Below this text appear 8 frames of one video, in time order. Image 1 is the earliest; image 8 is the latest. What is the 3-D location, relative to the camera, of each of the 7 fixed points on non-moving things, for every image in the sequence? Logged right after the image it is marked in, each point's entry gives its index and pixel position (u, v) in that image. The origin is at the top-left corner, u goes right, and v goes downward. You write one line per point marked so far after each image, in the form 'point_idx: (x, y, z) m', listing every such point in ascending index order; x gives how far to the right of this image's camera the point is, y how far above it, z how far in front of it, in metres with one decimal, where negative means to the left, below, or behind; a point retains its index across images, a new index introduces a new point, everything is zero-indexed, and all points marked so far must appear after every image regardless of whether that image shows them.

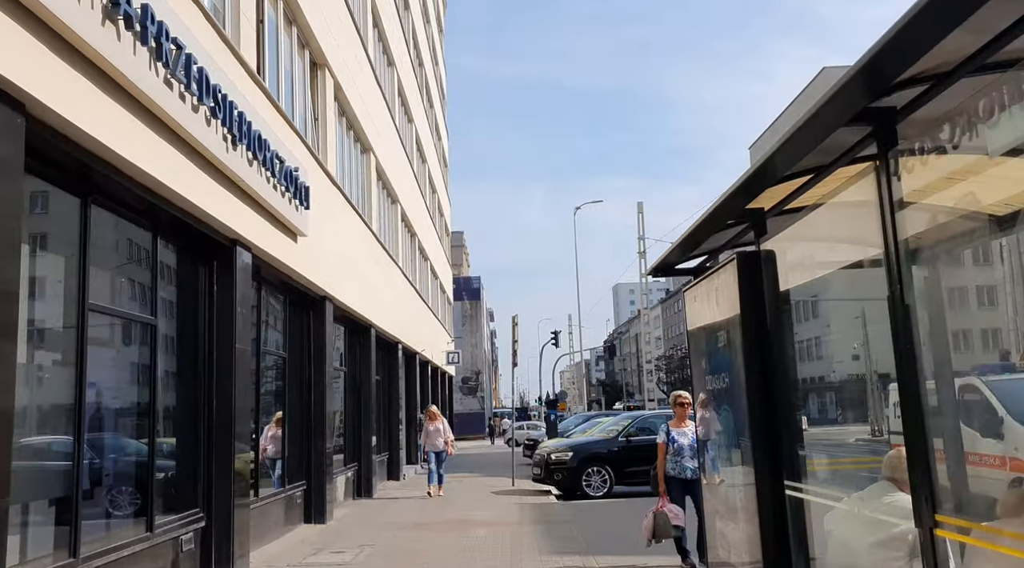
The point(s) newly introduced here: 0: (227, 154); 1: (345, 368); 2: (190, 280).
0: (-2.6, +1.2, +8.2) m
1: (-3.2, -1.6, +17.0) m
2: (-3.1, +0.1, +8.8) m
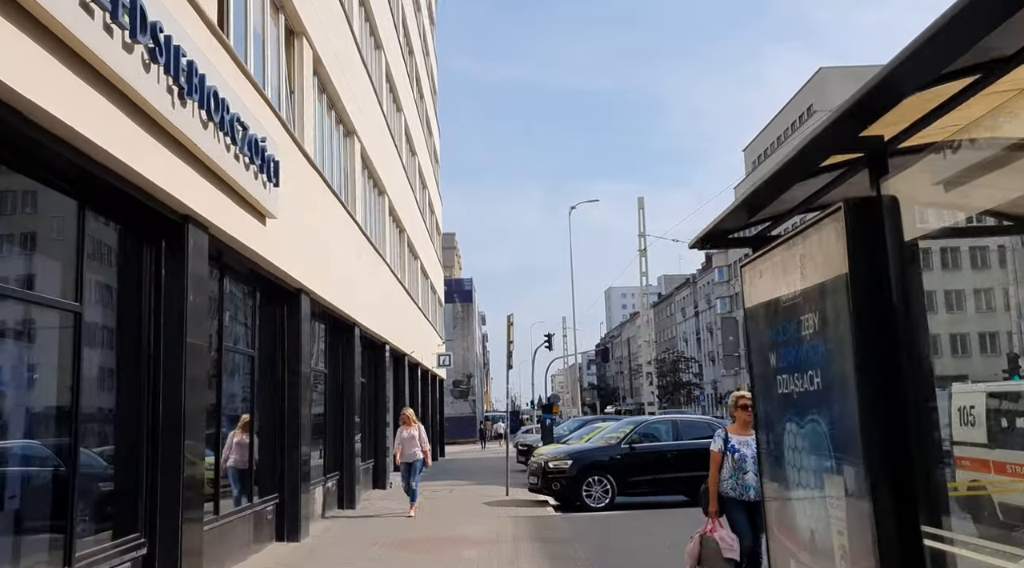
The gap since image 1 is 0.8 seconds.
0: (-2.6, +1.3, +6.9) m
1: (-3.3, -1.5, +15.7) m
2: (-3.1, +0.2, +7.4) m
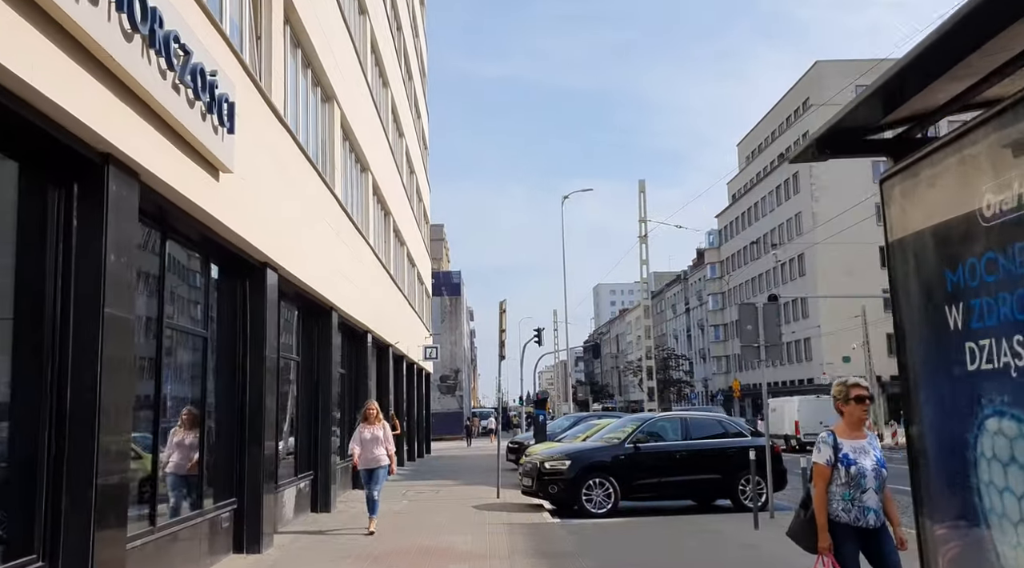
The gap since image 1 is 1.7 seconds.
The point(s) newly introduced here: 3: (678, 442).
0: (-2.5, +1.6, +5.3) m
1: (-3.4, -1.2, +14.1) m
2: (-3.1, +0.5, +5.9) m
3: (+2.8, -2.6, +15.0) m
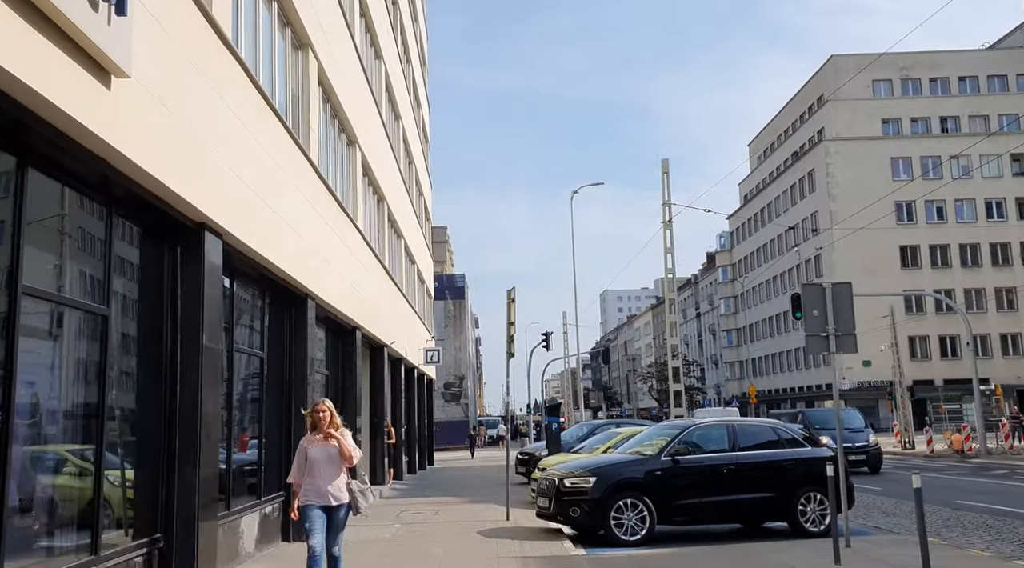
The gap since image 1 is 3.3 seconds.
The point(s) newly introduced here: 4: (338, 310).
0: (-2.5, +1.9, +2.9) m
1: (-3.2, -0.9, +11.7) m
2: (-3.0, +0.8, +3.4) m
3: (+2.9, -2.4, +12.5) m
4: (-2.9, -0.4, +15.1) m
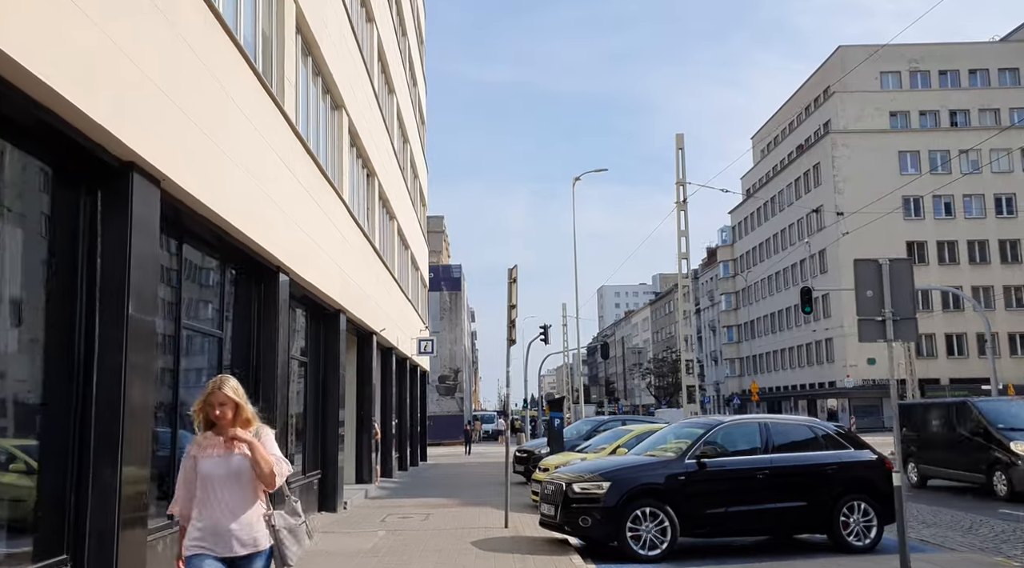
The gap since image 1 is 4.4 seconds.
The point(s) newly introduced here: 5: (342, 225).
0: (-2.4, +2.2, +1.2) m
1: (-3.2, -0.6, +10.1) m
2: (-2.9, +1.1, +1.8) m
3: (+2.9, -2.1, +10.9) m
4: (-2.9, -0.1, +13.5) m
5: (-2.9, +1.0, +15.7) m
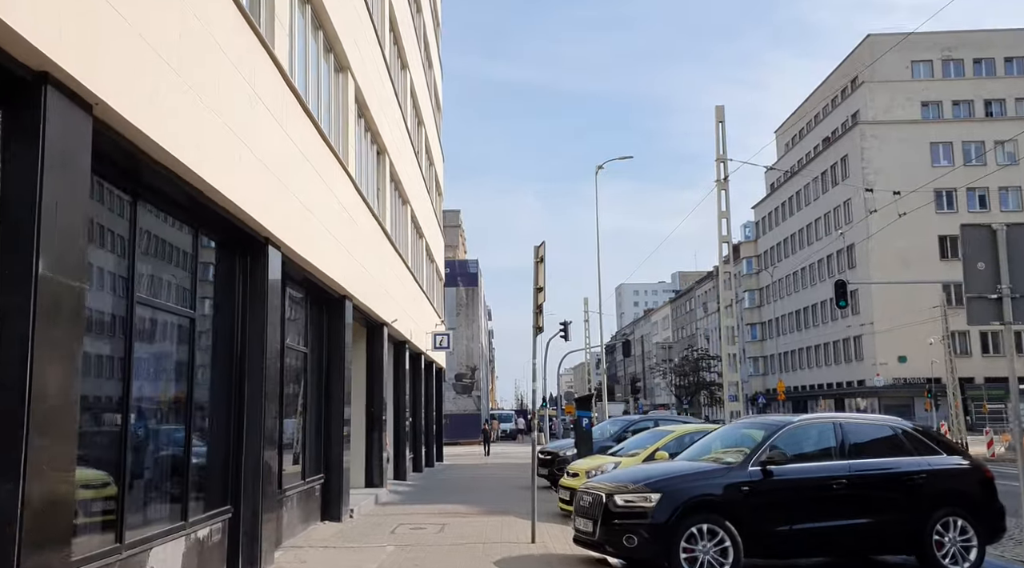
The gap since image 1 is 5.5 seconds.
0: (-2.2, +2.5, -0.4) m
1: (-2.9, -0.3, +8.5) m
2: (-2.8, +1.4, +0.2) m
3: (+3.2, -1.8, +9.2) m
4: (-2.6, +0.2, +11.9) m
5: (-2.5, +1.3, +14.1) m
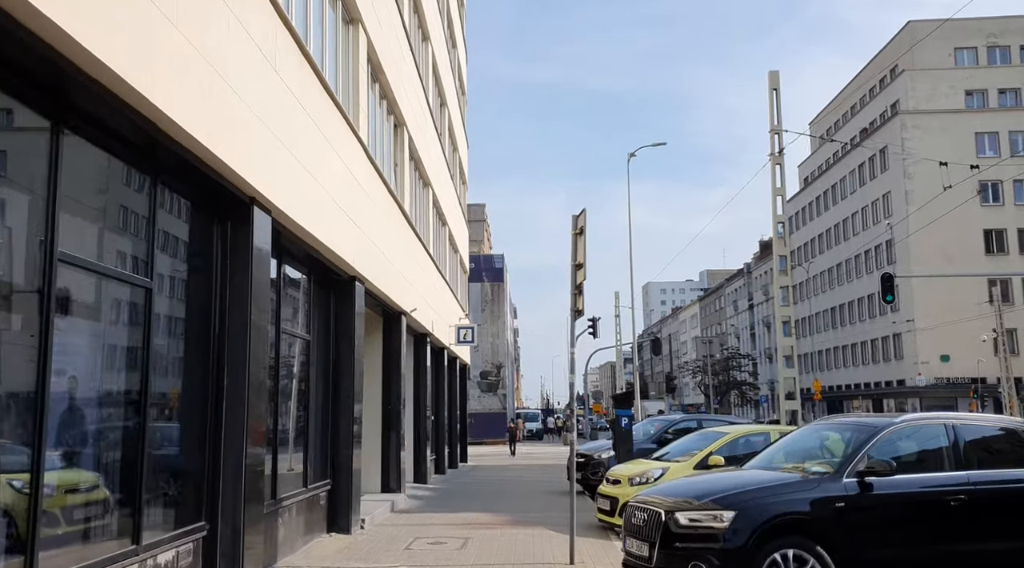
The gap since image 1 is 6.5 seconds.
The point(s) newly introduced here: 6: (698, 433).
0: (-2.2, +2.7, -2.0) m
1: (-2.6, 0.0, +6.9) m
2: (-2.7, +1.6, -1.4) m
3: (+3.5, -1.6, +7.4) m
4: (-2.2, +0.5, +10.3) m
5: (-2.1, +1.6, +12.5) m
6: (+3.0, -2.4, +14.5) m
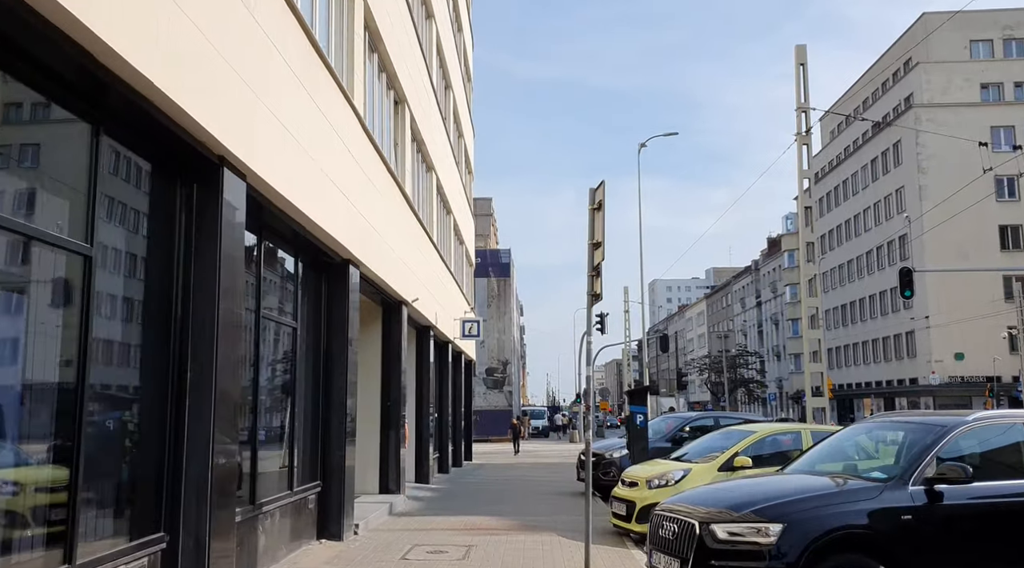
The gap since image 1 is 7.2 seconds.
0: (-2.2, +2.9, -3.0) m
1: (-2.6, +0.1, +5.9) m
2: (-2.7, +1.8, -2.4) m
3: (+3.6, -1.4, +6.4) m
4: (-2.1, +0.7, +9.3) m
5: (-2.0, +1.8, +11.5) m
6: (+3.1, -2.2, +13.4) m
